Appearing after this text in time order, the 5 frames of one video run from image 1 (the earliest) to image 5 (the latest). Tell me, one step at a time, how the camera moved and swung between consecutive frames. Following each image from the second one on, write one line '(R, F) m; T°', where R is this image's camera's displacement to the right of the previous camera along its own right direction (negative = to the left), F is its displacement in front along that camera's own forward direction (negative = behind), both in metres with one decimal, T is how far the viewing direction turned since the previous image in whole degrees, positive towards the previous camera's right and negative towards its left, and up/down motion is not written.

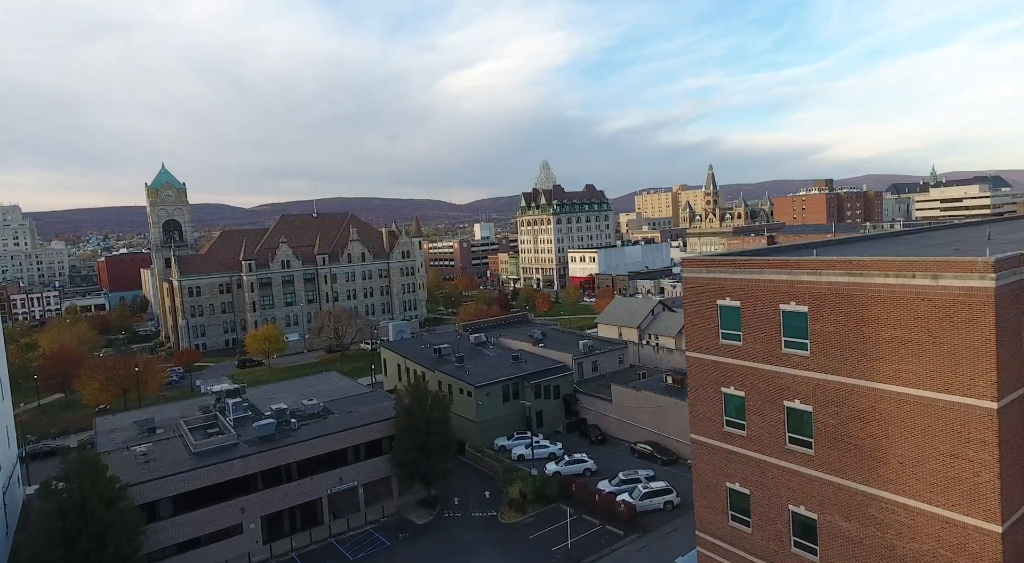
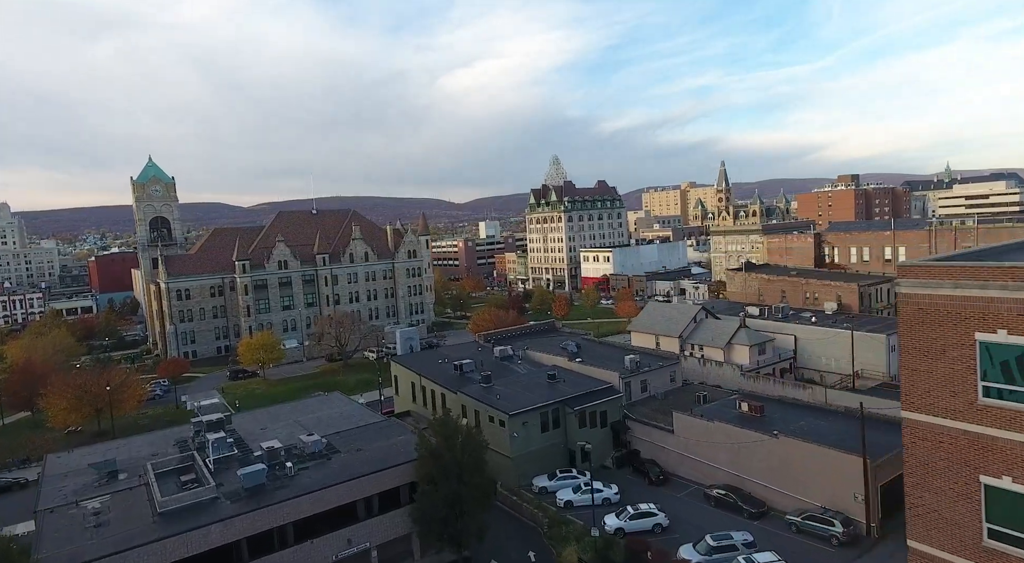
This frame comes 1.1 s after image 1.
(-2.2, +7.3) m; 0°
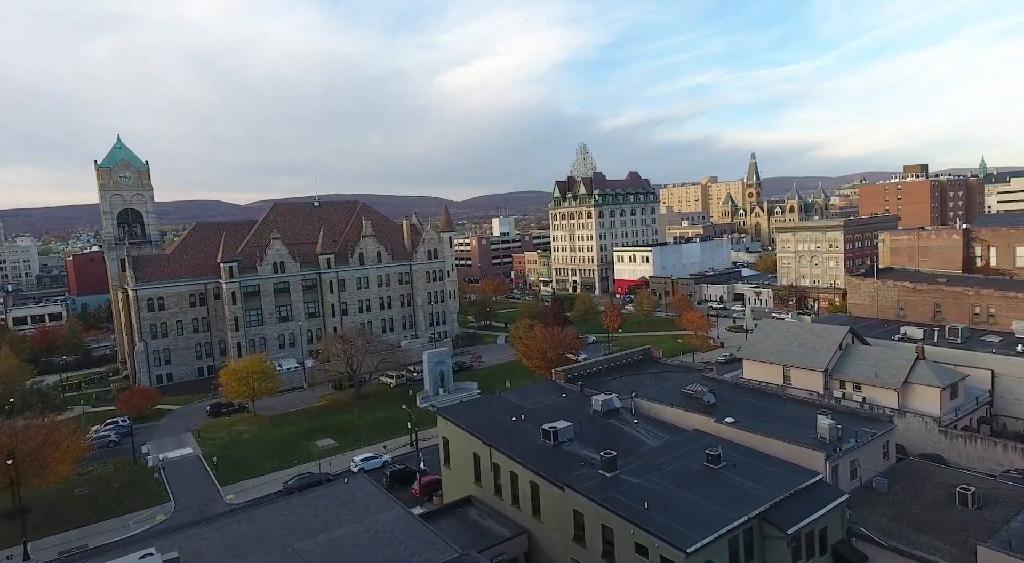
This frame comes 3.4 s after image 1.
(-5.1, +15.8) m; 0°
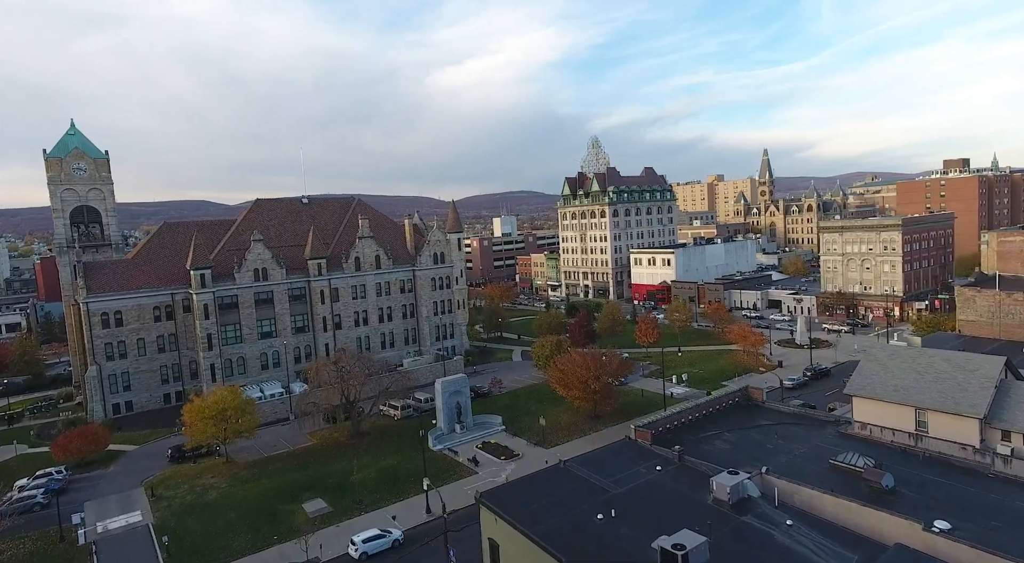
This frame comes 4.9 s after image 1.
(-2.8, +10.6) m; +1°
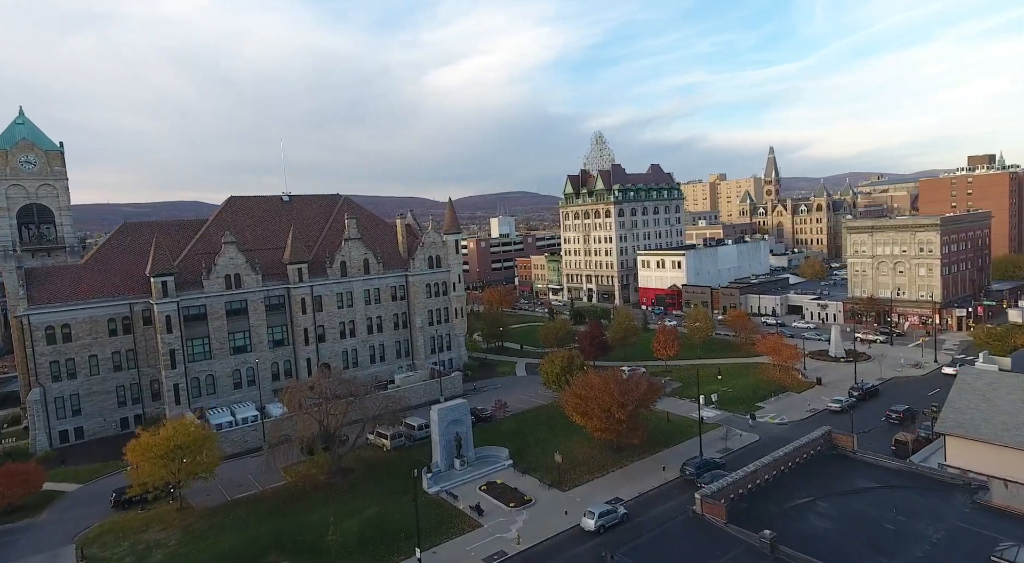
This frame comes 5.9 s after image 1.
(-0.8, +7.1) m; 0°
